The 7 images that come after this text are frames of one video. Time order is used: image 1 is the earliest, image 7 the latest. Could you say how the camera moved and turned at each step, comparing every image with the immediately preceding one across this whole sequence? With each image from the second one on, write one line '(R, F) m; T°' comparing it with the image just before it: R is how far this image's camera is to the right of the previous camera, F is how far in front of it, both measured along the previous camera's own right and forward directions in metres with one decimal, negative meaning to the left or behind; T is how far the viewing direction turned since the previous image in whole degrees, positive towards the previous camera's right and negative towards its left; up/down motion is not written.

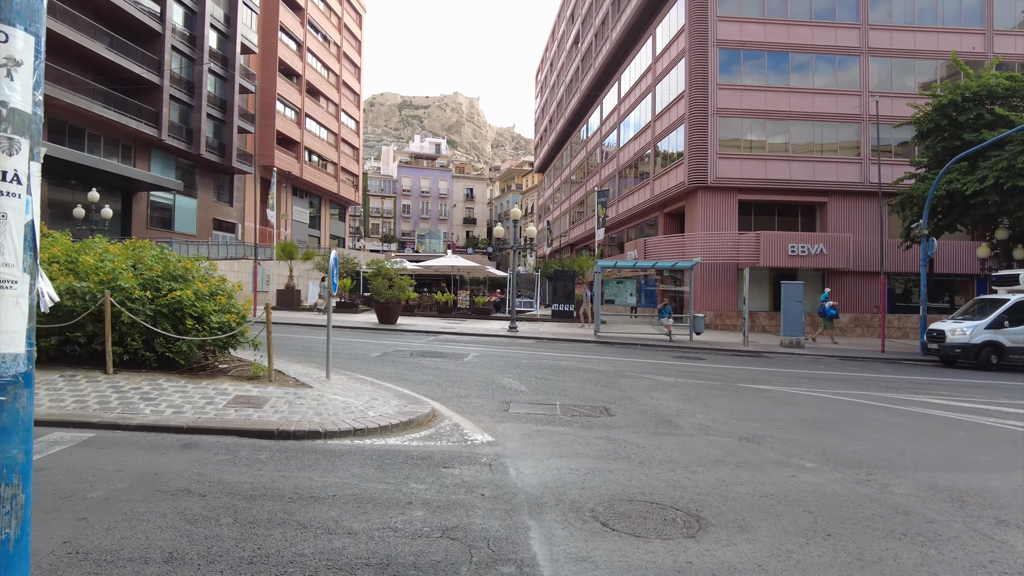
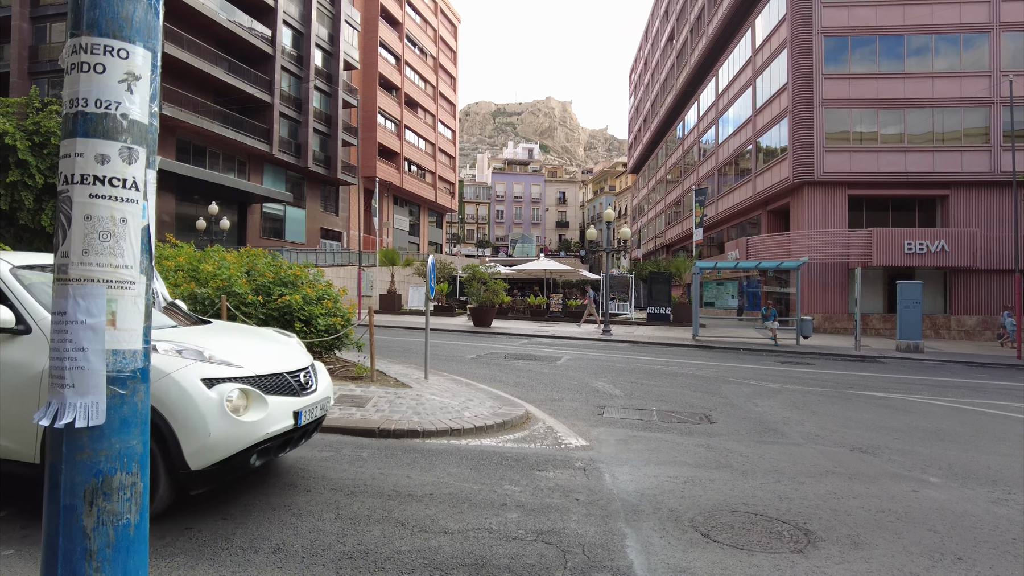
(0.0, 0.0) m; -8°
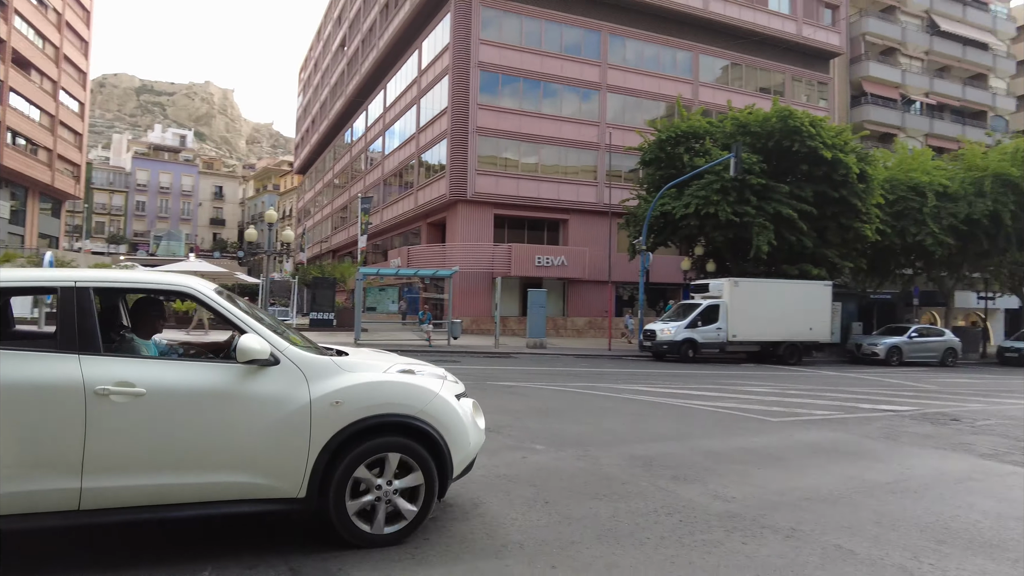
(0.0, -0.4) m; +29°
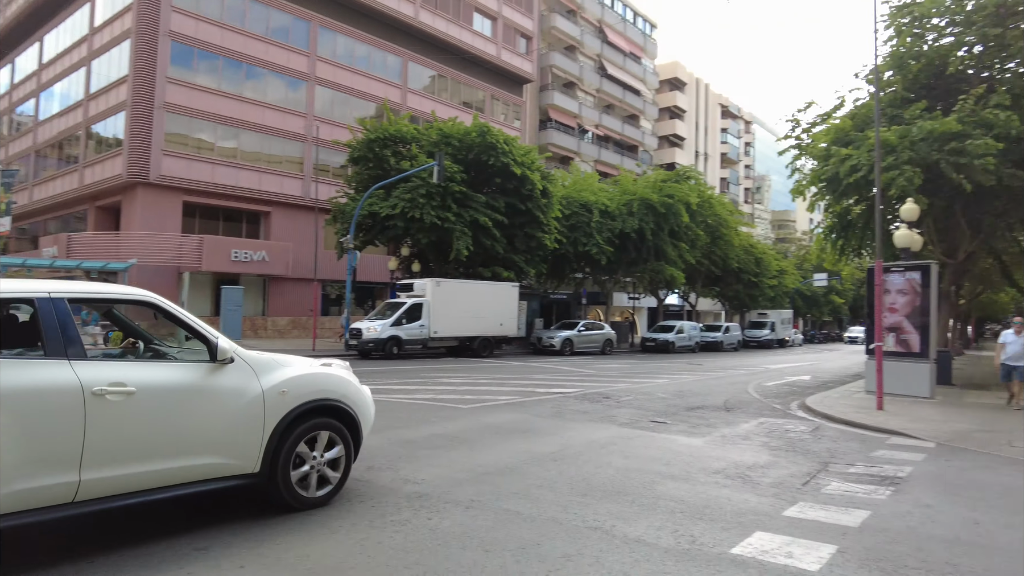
(+0.1, -0.2) m; +25°
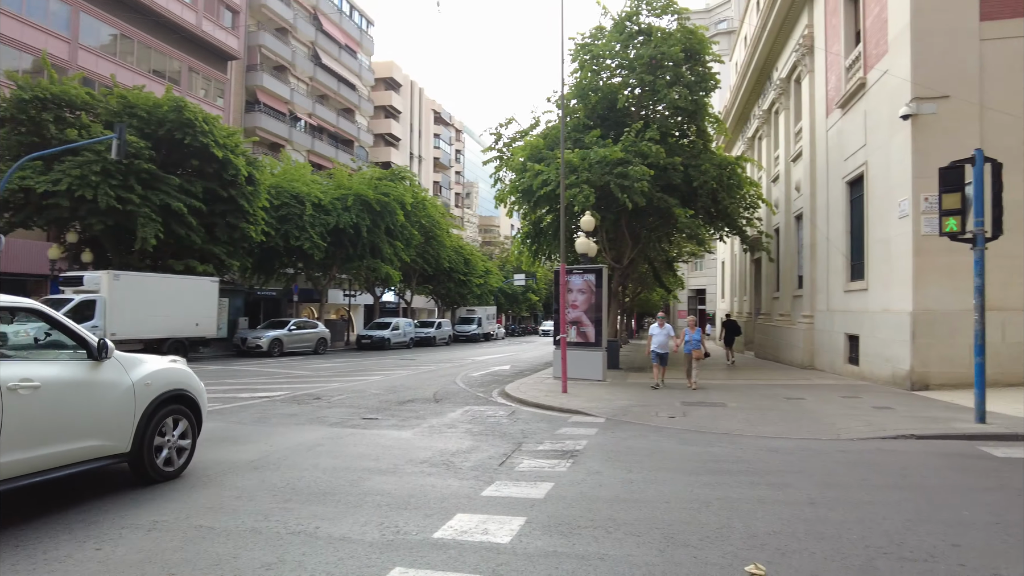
(+0.1, 0.0) m; +25°
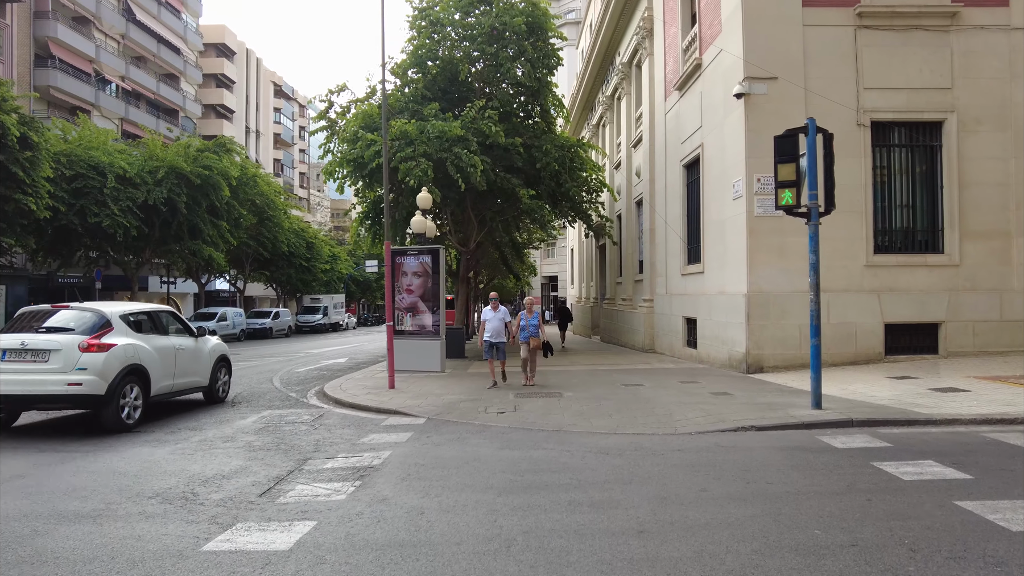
(+0.8, +1.4) m; +12°
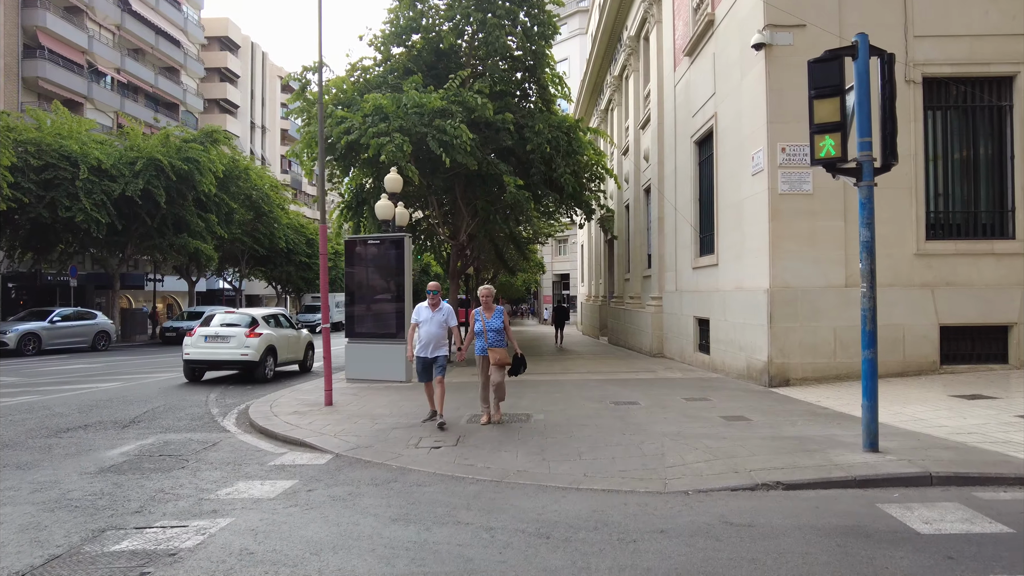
(+0.8, +2.3) m; -2°
